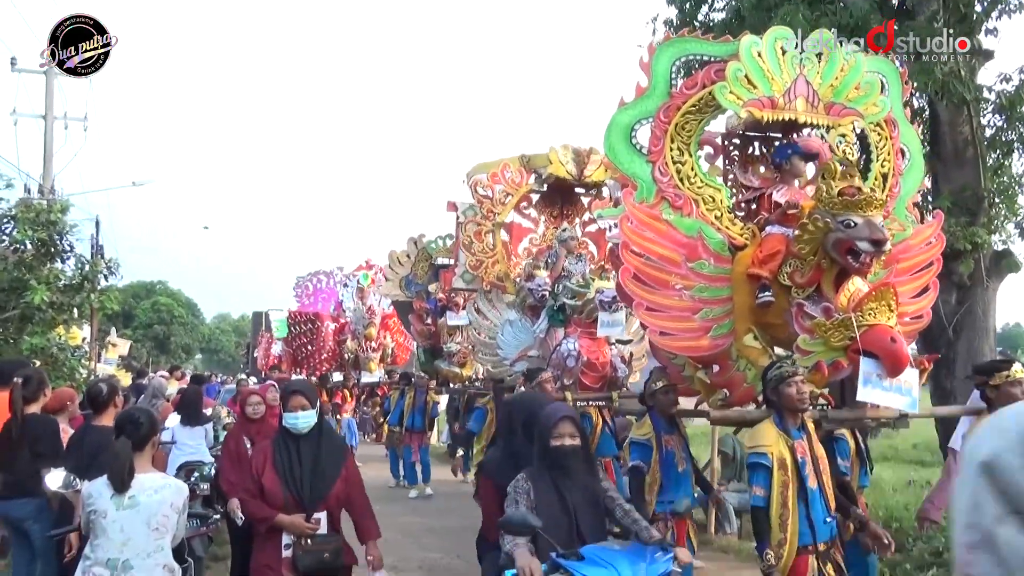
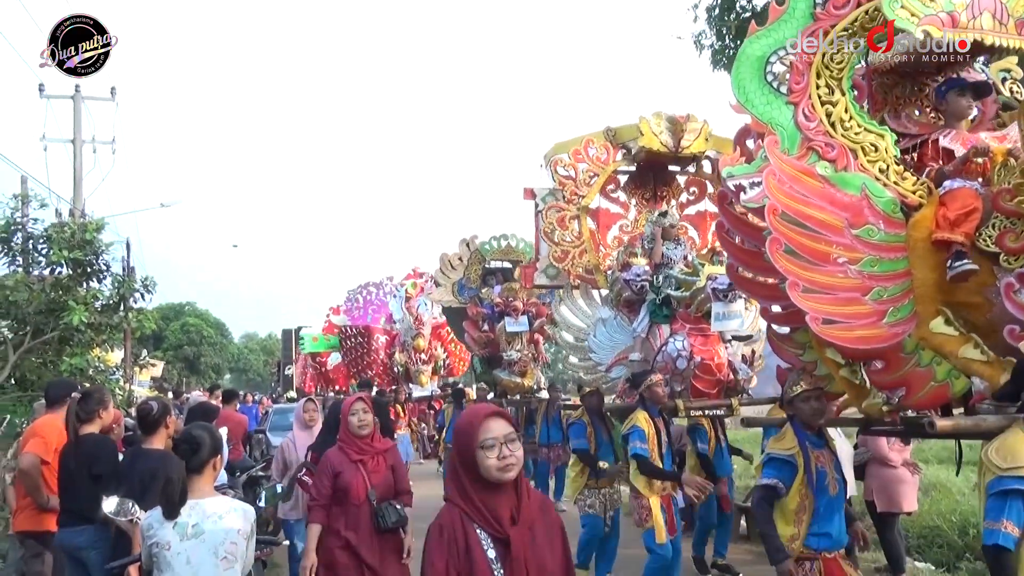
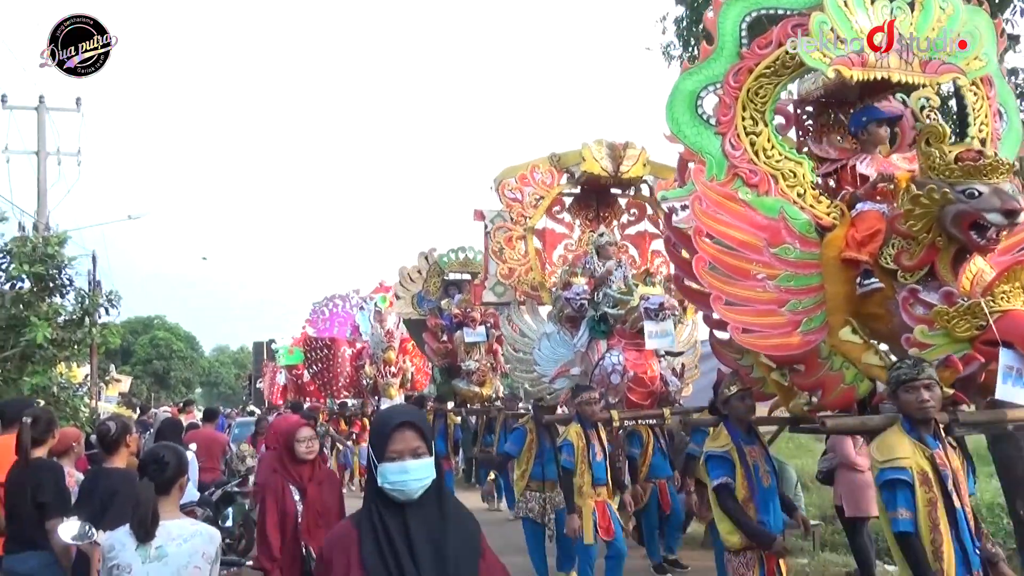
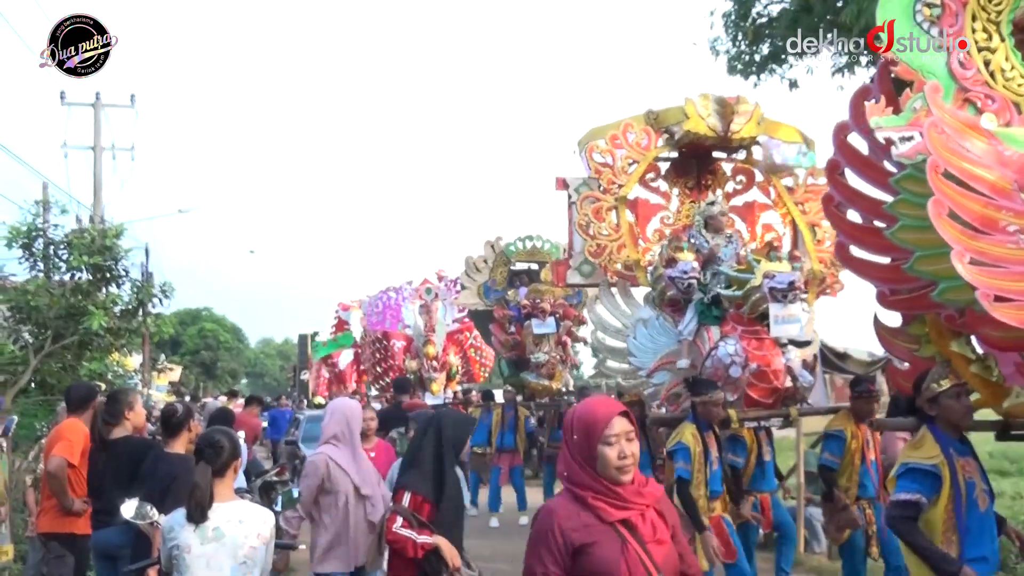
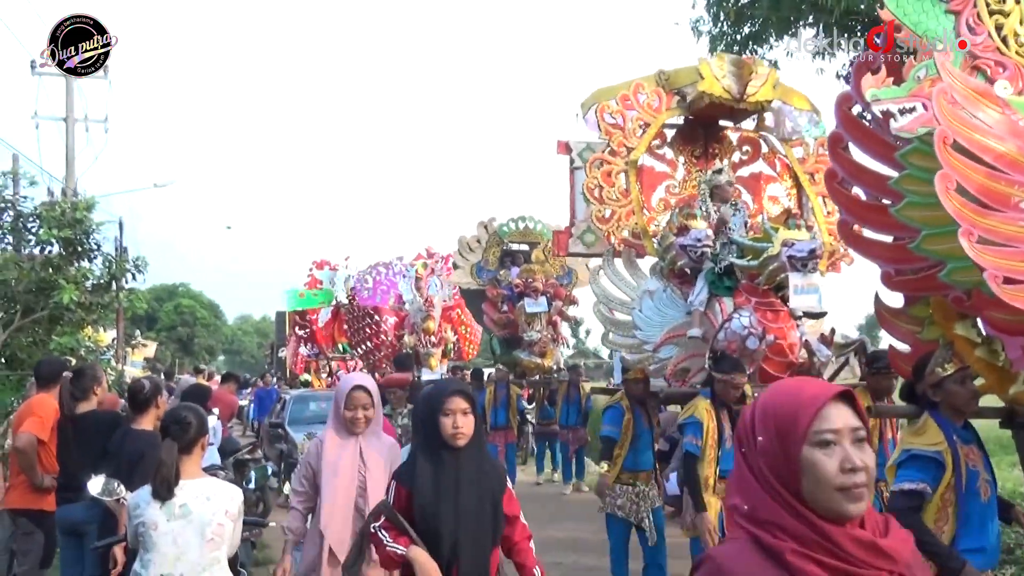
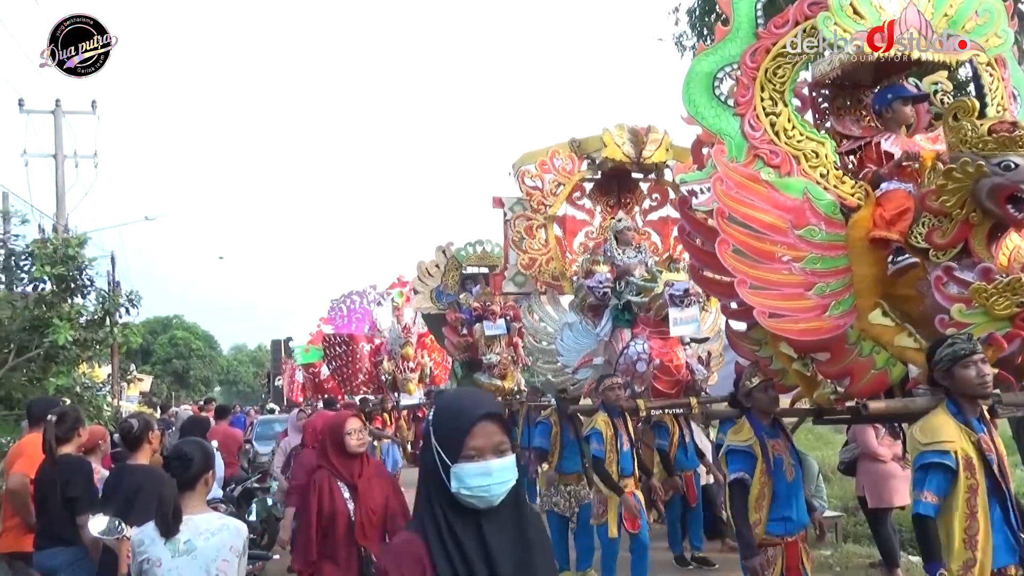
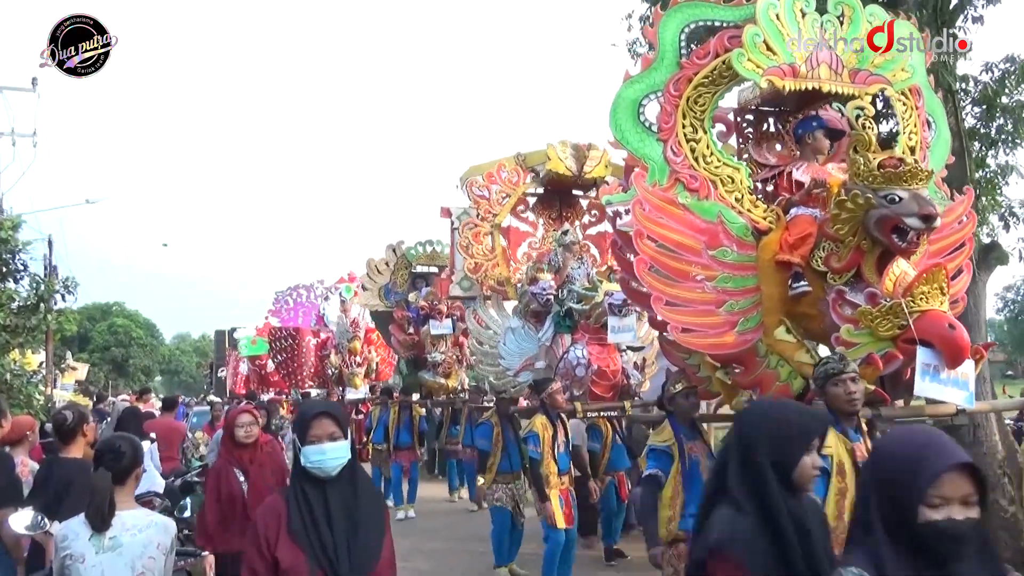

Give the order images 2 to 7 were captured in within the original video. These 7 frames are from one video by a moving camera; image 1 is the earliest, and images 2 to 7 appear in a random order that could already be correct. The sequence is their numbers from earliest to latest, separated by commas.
7, 3, 6, 2, 4, 5
